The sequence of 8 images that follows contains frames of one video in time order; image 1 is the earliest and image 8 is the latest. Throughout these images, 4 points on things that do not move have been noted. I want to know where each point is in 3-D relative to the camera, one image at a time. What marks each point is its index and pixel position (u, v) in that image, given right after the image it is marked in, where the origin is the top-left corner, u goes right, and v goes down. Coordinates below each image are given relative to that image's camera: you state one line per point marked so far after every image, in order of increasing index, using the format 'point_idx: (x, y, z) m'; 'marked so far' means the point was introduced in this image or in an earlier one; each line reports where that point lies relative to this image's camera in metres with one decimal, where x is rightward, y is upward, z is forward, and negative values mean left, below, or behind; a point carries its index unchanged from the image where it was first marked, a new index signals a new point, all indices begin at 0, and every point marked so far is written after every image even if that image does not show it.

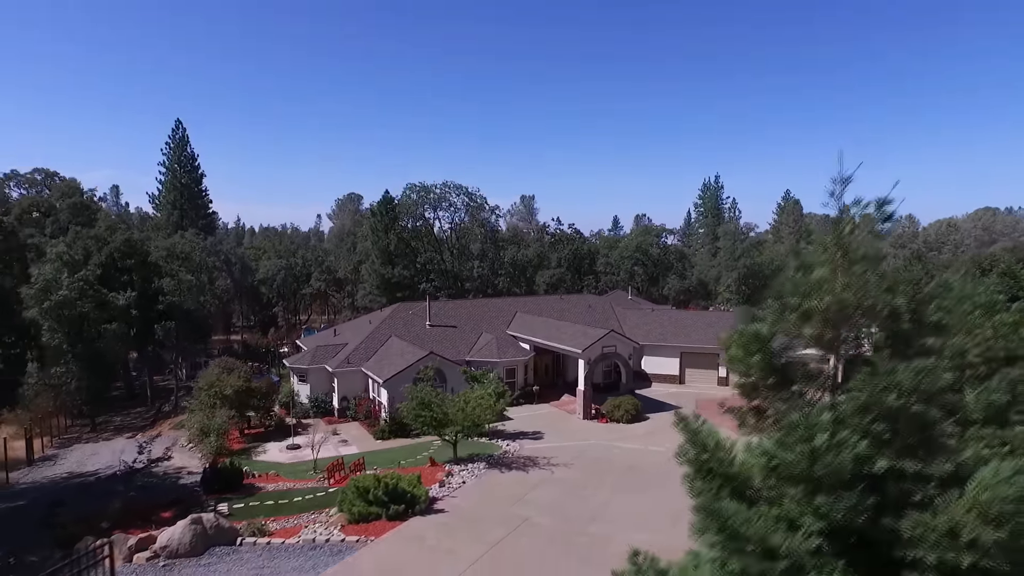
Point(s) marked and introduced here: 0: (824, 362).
0: (+2.6, -0.6, +5.0) m
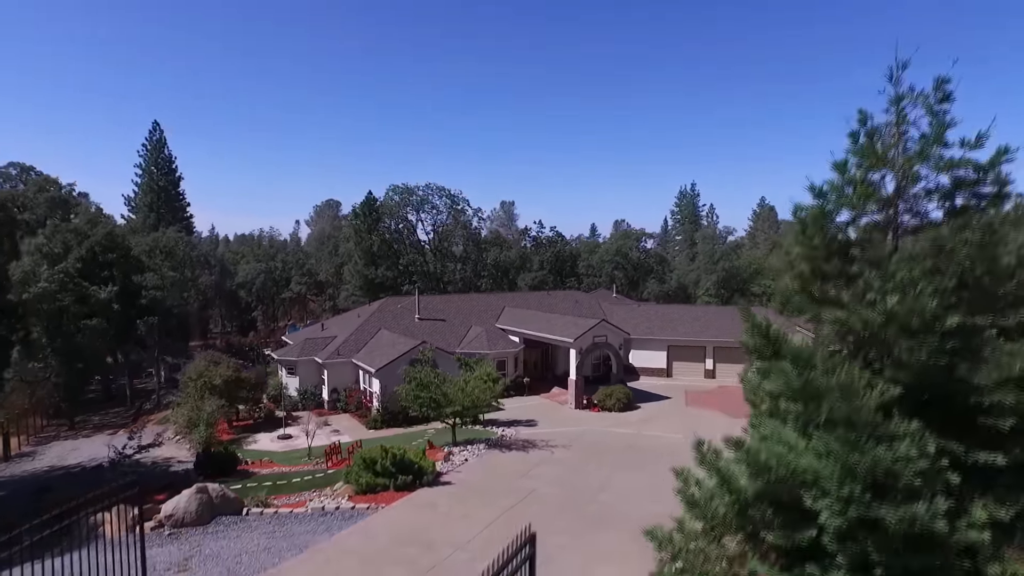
0: (+3.2, +0.4, +5.1) m
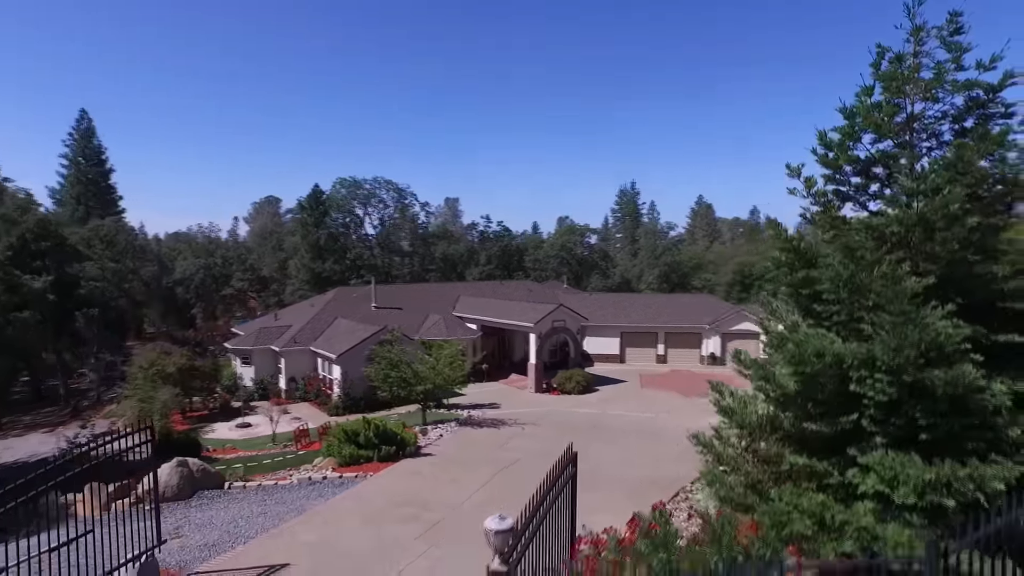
0: (+3.7, +1.2, +5.7) m
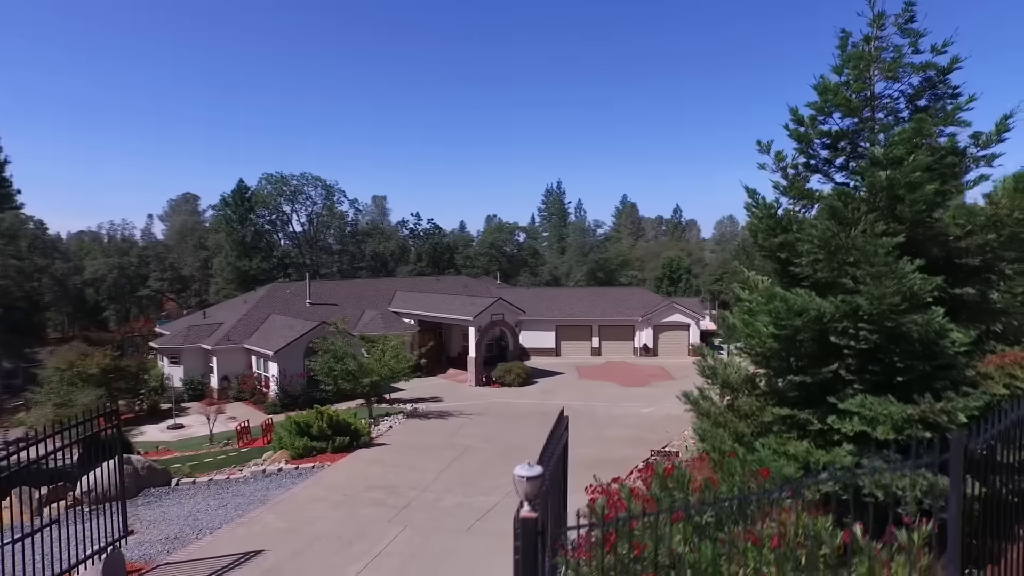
0: (+3.7, +1.6, +6.2) m
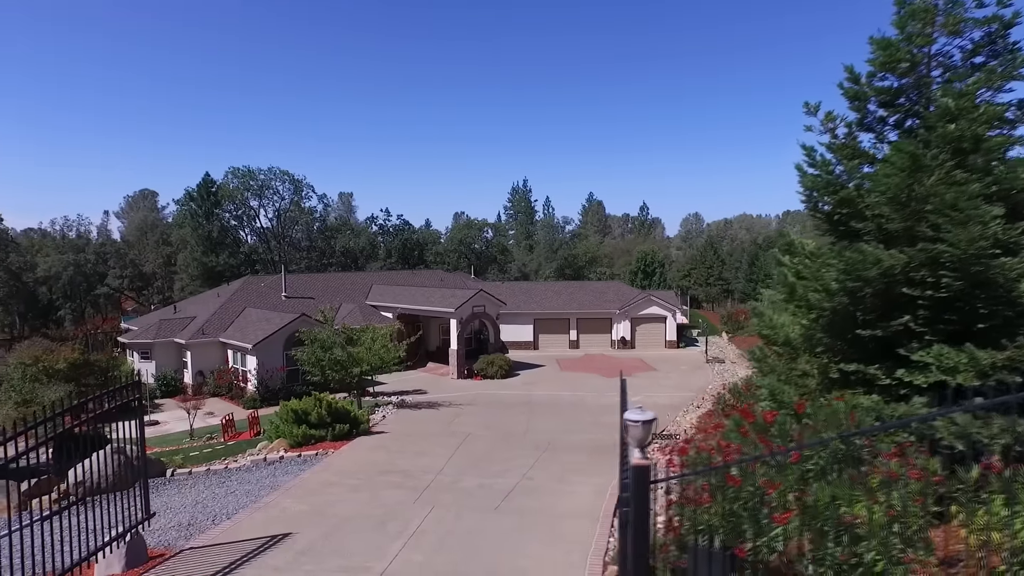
0: (+4.3, +2.1, +6.2) m
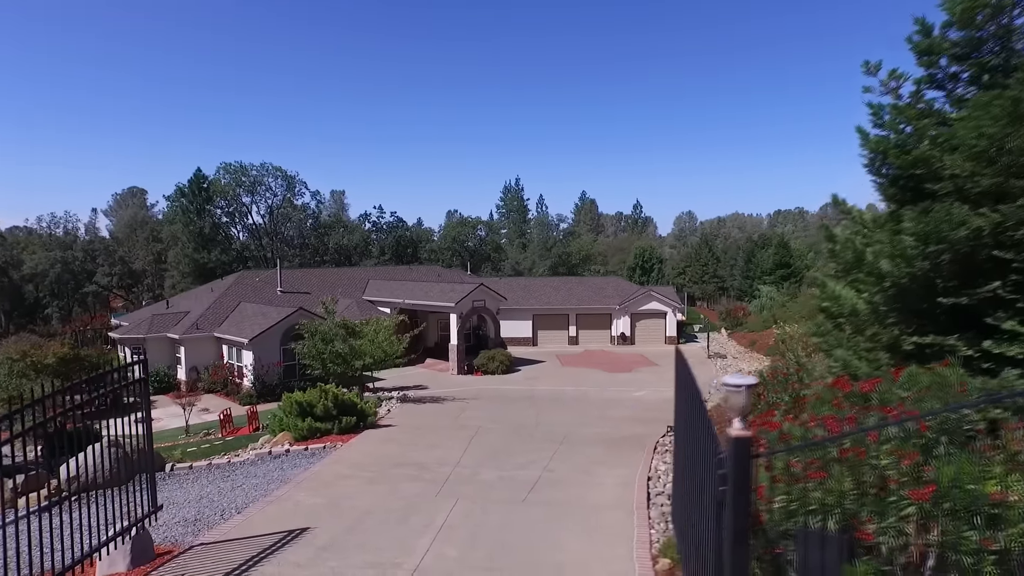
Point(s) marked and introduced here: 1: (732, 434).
0: (+4.8, +2.4, +5.7) m
1: (+1.4, -0.9, +3.7) m
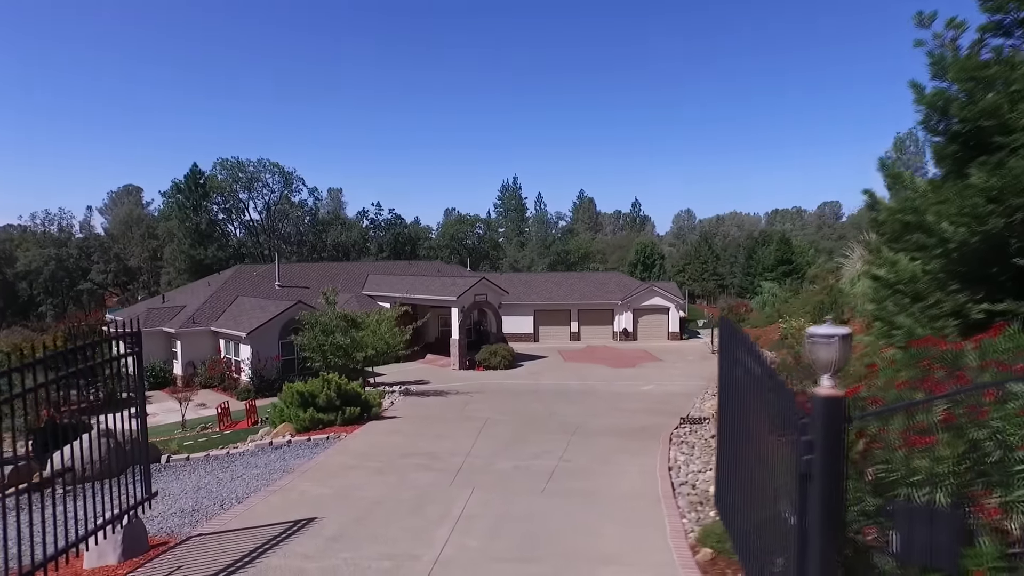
0: (+5.0, +2.7, +5.2) m
1: (+1.6, -0.6, +3.2) m
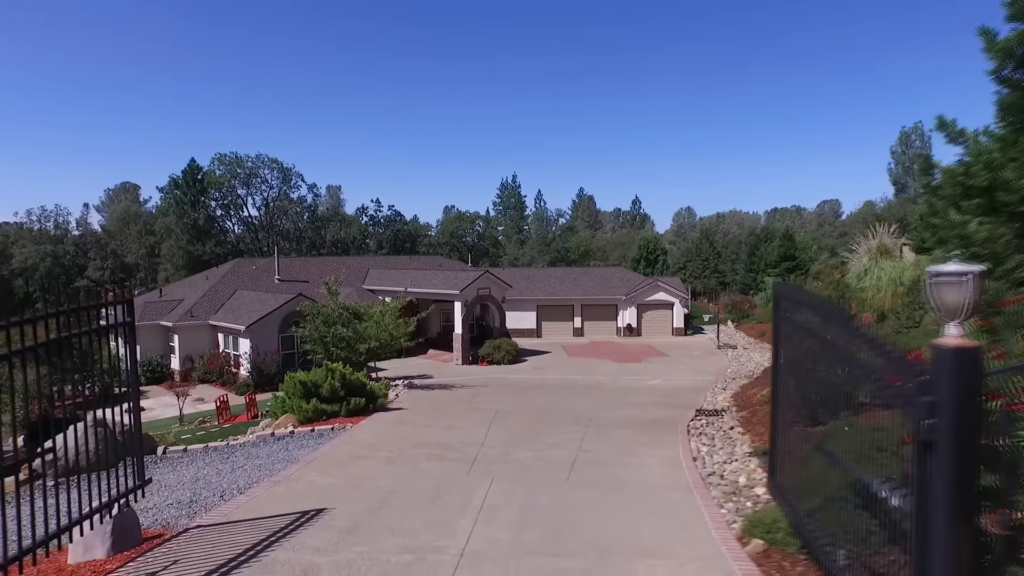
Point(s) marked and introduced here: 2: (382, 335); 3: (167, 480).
0: (+5.3, +3.1, +4.7) m
1: (+1.9, -0.3, +2.6) m
2: (-4.2, -1.6, +19.5) m
3: (-4.8, -2.7, +8.3) m
